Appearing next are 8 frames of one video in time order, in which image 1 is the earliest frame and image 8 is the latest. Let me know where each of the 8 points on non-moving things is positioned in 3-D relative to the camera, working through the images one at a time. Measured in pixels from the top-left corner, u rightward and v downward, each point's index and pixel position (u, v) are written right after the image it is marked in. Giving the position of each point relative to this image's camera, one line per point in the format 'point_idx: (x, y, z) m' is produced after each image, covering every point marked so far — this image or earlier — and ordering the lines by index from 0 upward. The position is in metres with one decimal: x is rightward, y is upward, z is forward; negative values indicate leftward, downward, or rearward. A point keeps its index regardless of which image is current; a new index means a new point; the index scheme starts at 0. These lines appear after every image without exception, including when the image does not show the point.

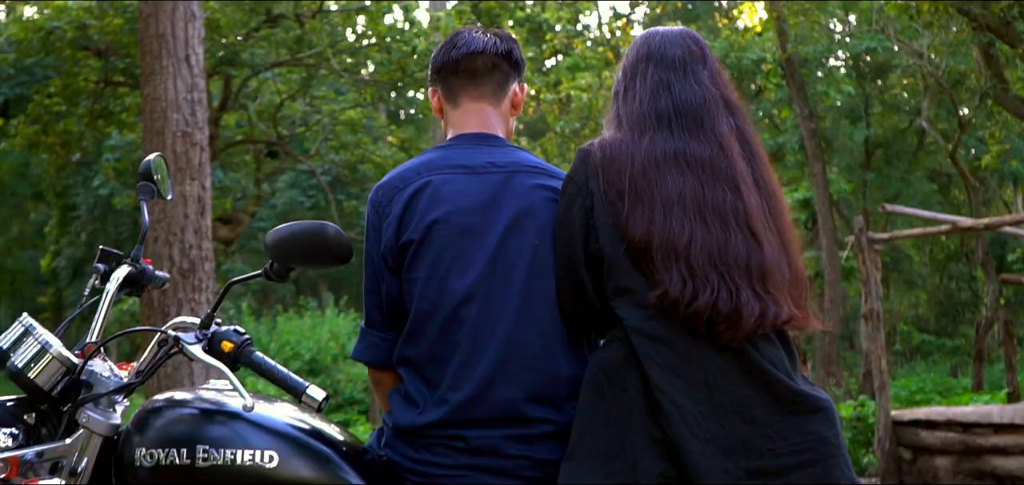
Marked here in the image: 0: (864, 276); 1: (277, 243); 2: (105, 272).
0: (+3.3, -0.3, +11.3) m
1: (-0.4, 0.0, +2.1) m
2: (-0.8, -0.1, +2.5) m
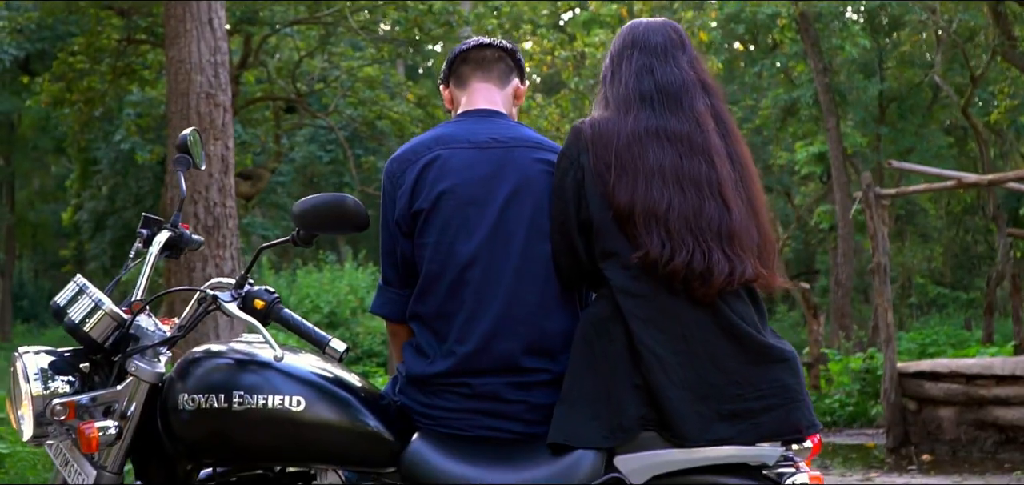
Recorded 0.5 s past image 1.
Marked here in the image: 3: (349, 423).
0: (+3.5, +0.1, +11.5) m
1: (-0.4, +0.1, +2.3) m
2: (-0.8, 0.0, +2.7) m
3: (-0.3, -0.3, +2.3) m
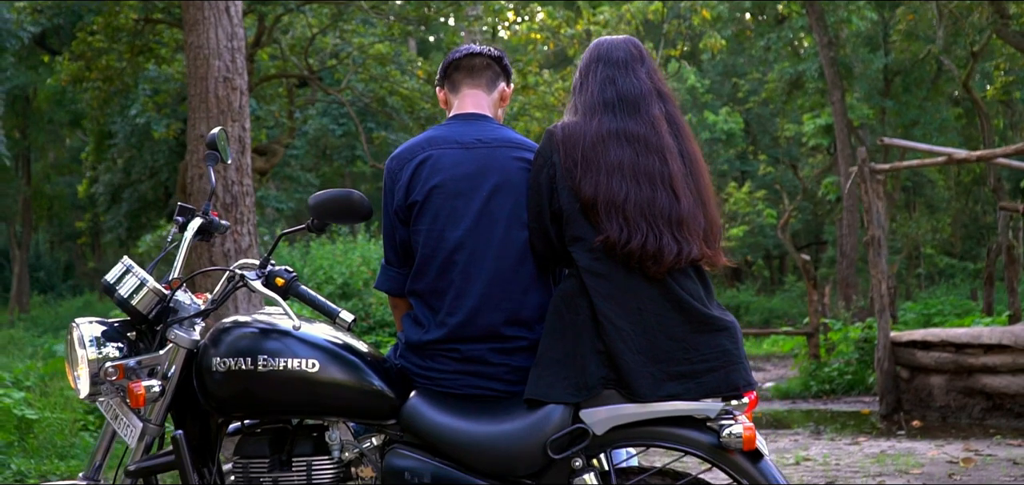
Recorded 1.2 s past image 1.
0: (+3.5, +0.4, +11.8) m
1: (-0.4, +0.1, +2.7) m
2: (-0.9, +0.1, +3.1) m
3: (-0.4, -0.3, +2.7) m
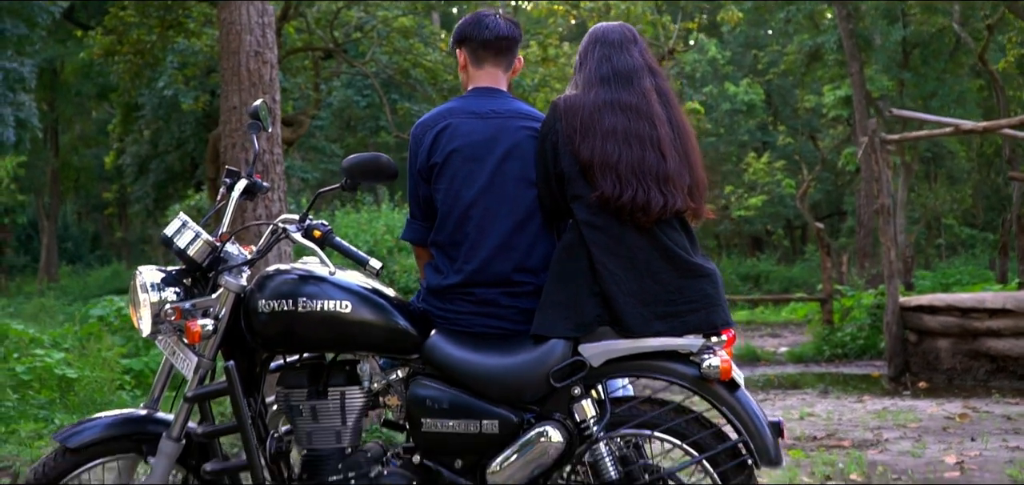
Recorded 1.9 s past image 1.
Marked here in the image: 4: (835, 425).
0: (+3.7, +0.7, +12.1) m
1: (-0.4, +0.2, +3.1) m
2: (-0.8, +0.2, +3.5) m
3: (-0.3, -0.2, +3.1) m
4: (+2.1, -1.2, +7.7) m
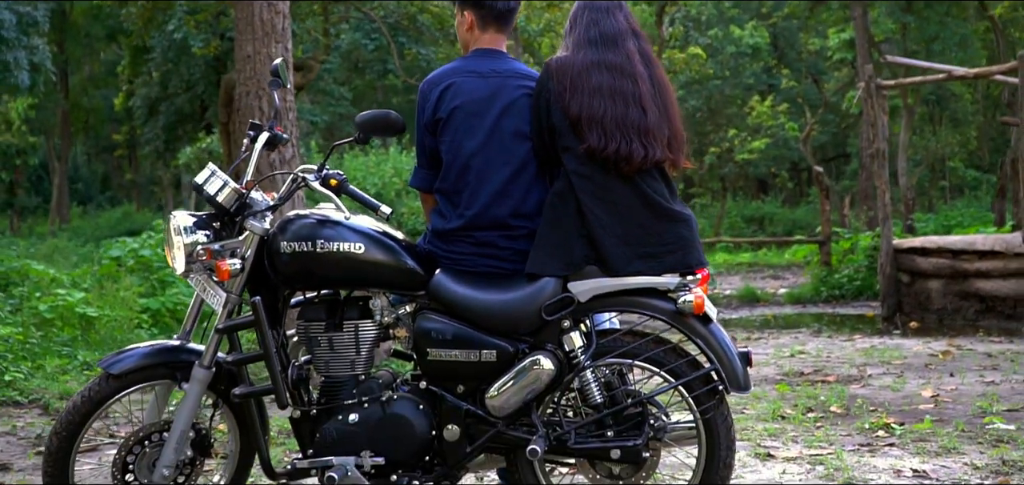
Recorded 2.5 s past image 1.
0: (+3.8, +1.3, +12.4) m
1: (-0.4, +0.4, +3.5) m
2: (-0.8, +0.3, +3.9) m
3: (-0.3, -0.1, +3.5) m
4: (+2.1, -0.8, +8.1) m
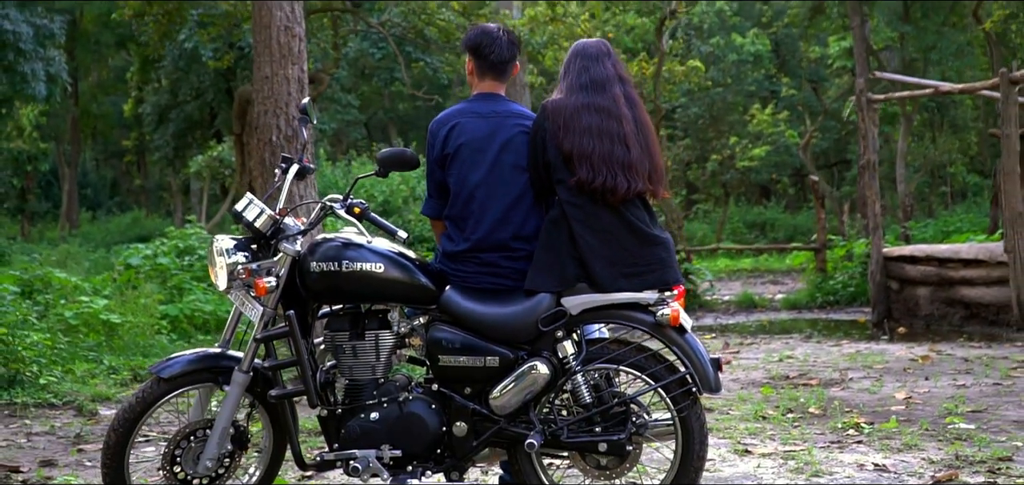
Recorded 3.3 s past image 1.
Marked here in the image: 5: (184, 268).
0: (+3.8, +1.2, +12.9) m
1: (-0.4, +0.3, +4.0) m
2: (-0.8, +0.3, +4.4) m
3: (-0.3, -0.1, +4.0) m
4: (+2.1, -0.9, +8.6) m
5: (-3.2, -0.2, +11.6) m
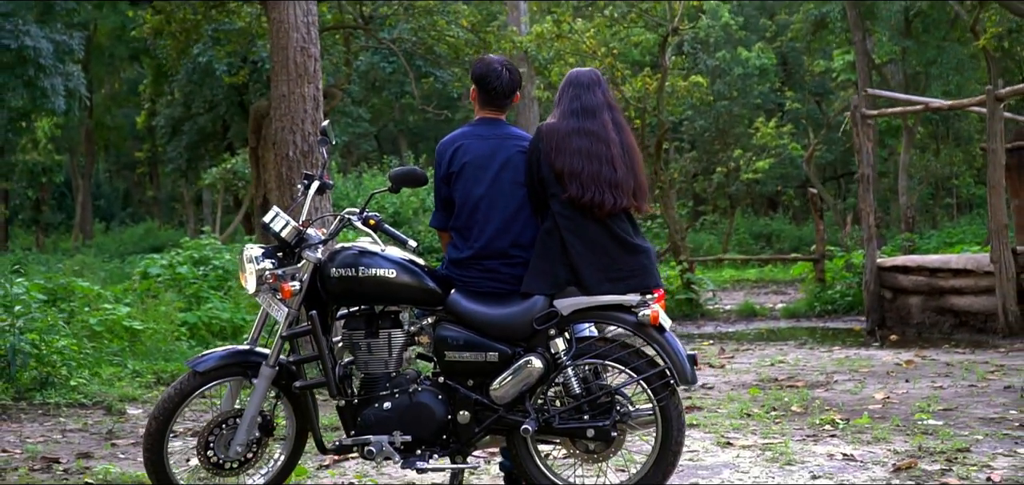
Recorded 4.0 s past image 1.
0: (+3.9, +1.1, +13.3) m
1: (-0.4, +0.3, +4.5) m
2: (-0.8, +0.2, +4.8) m
3: (-0.3, -0.2, +4.4) m
4: (+2.2, -1.0, +9.0) m
5: (-3.1, -0.3, +12.1) m
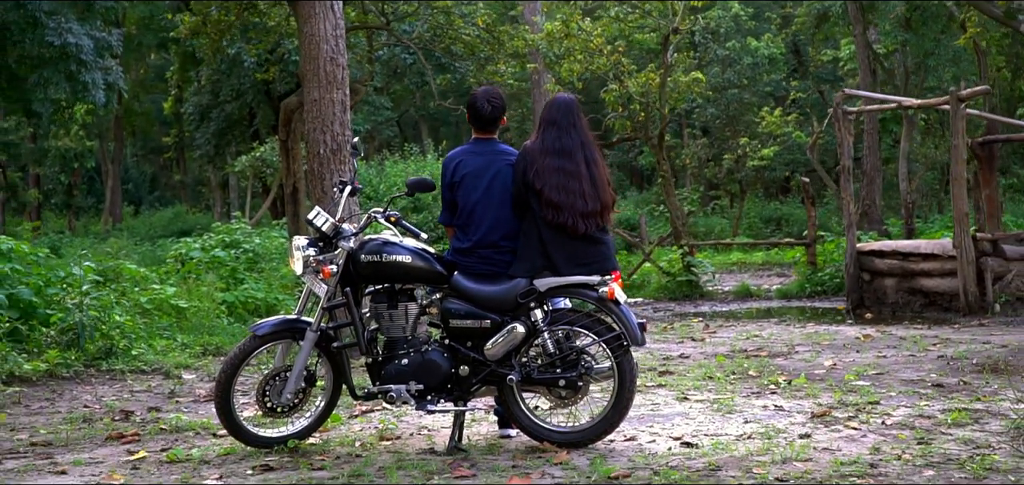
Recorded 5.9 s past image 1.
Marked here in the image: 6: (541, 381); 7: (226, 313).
0: (+4.0, +1.2, +14.5) m
1: (-0.5, +0.3, +5.7) m
2: (-0.9, +0.3, +6.1) m
3: (-0.4, -0.1, +5.7) m
4: (+2.2, -0.9, +10.2) m
5: (-3.1, -0.2, +13.4) m
6: (+0.1, -0.7, +5.6) m
7: (-2.8, -0.7, +11.9) m
